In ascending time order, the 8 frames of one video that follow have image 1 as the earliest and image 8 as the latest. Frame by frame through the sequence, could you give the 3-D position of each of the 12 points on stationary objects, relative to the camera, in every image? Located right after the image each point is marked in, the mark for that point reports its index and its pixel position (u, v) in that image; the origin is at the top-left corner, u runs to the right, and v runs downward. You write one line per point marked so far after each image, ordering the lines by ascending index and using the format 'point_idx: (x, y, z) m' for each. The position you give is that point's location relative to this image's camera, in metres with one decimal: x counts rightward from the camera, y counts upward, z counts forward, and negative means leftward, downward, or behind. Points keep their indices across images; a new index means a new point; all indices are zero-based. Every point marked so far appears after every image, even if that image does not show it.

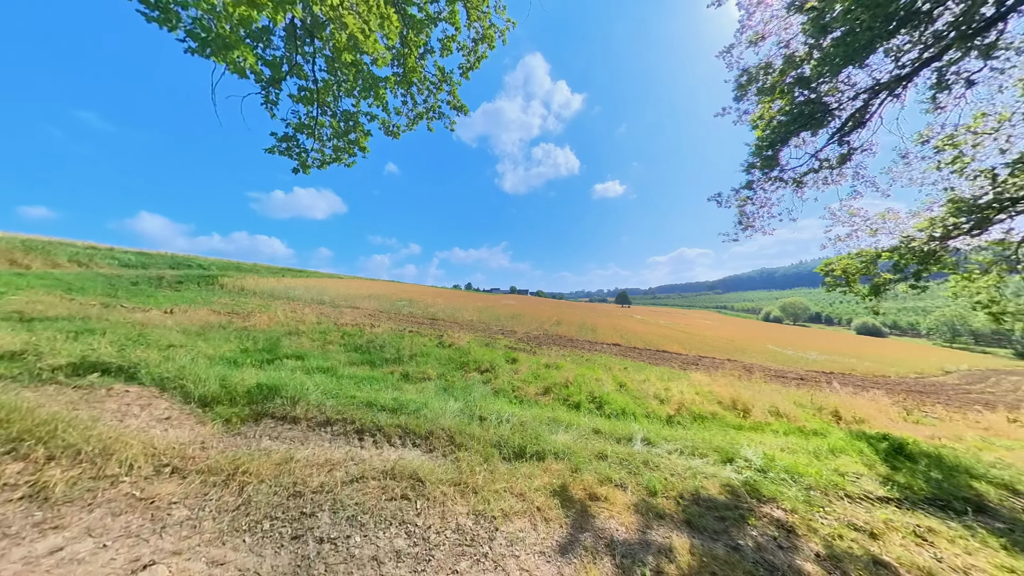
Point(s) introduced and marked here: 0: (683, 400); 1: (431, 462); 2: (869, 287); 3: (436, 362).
0: (+4.2, -2.8, +7.2) m
1: (-1.1, -2.4, +4.0) m
2: (+11.9, +0.1, +9.7) m
3: (-2.0, -2.0, +7.6) m
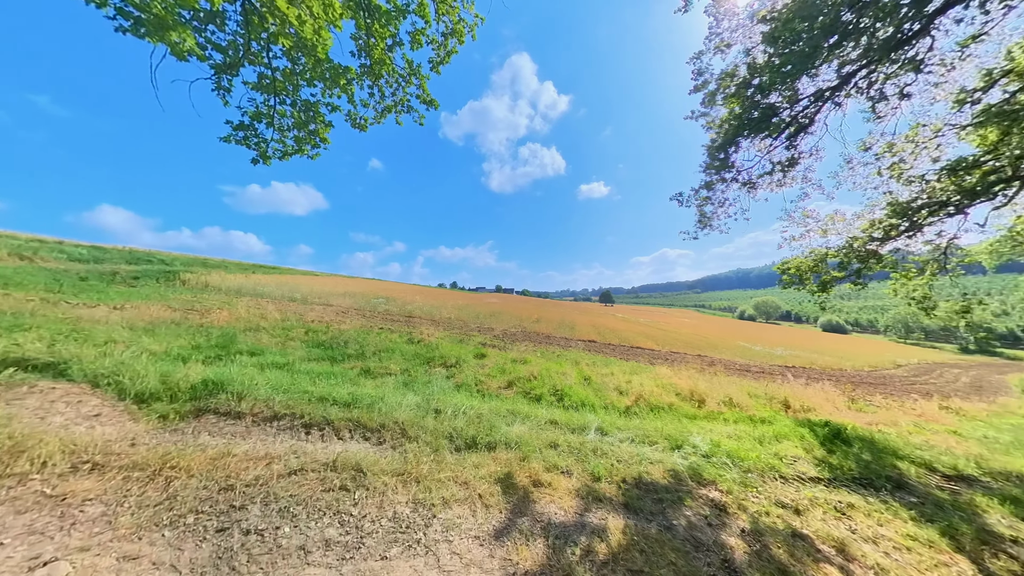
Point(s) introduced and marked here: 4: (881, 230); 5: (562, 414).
0: (+3.3, -2.7, +7.4) m
1: (-1.9, -2.3, +4.0) m
2: (+10.9, +0.2, +10.3) m
3: (-2.9, -1.8, +7.6) m
4: (+11.7, +1.8, +9.1) m
5: (+1.0, -2.6, +5.9) m
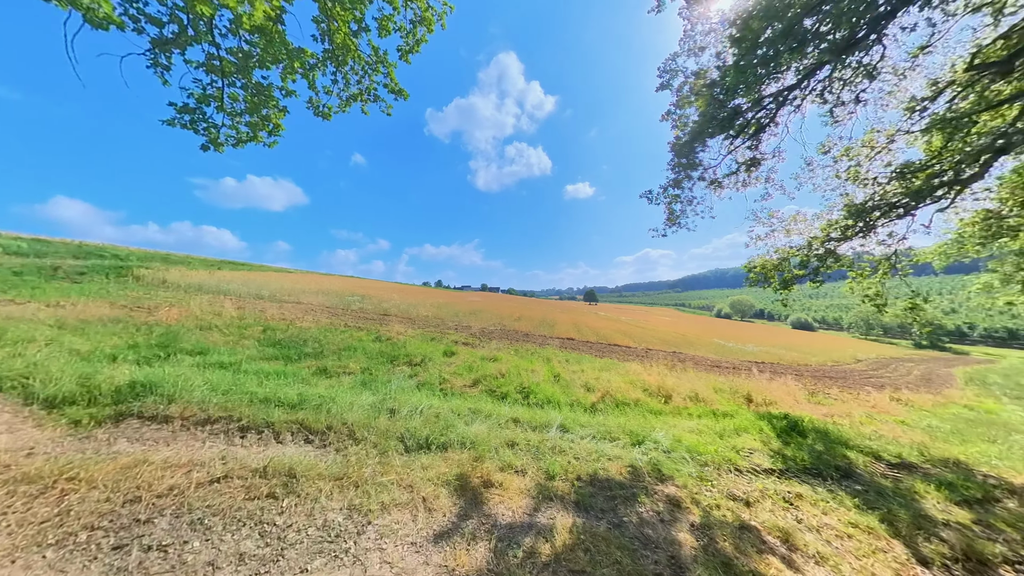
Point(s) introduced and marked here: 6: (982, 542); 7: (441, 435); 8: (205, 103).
0: (+2.5, -2.6, +7.4) m
1: (-2.5, -2.2, +3.7) m
2: (+9.9, +0.3, +10.6) m
3: (-3.8, -1.7, +7.3) m
4: (+10.8, +1.9, +9.5) m
5: (+0.2, -2.5, +5.8) m
6: (+6.7, -3.7, +4.1) m
7: (-1.1, -2.3, +4.6) m
8: (-7.0, +4.3, +6.6) m
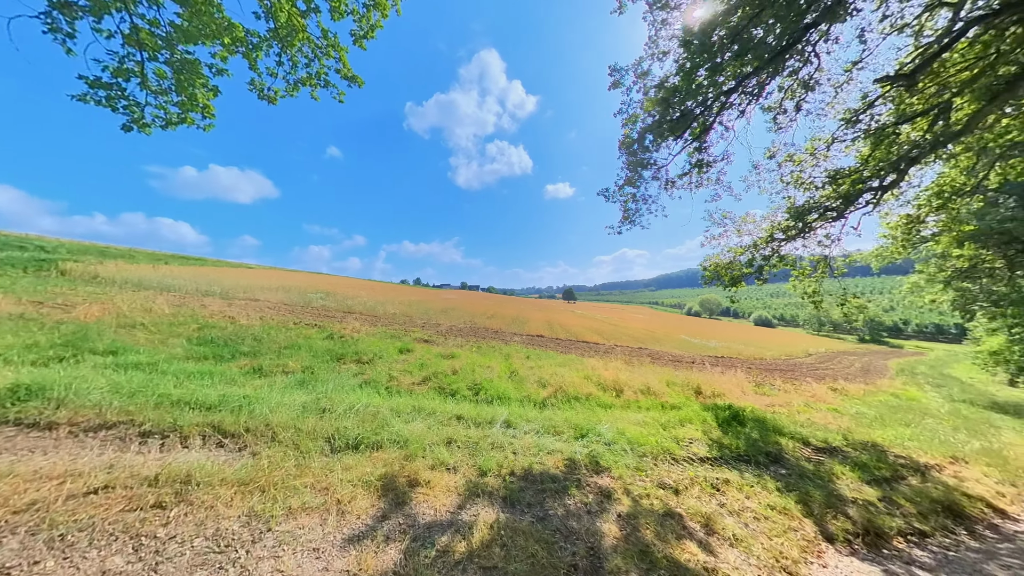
0: (+1.3, -2.5, +7.5) m
1: (-3.4, -2.1, +3.4) m
2: (+8.5, +0.4, +11.2) m
3: (-4.9, -1.6, +6.9) m
4: (+9.5, +2.0, +10.1) m
5: (-0.8, -2.4, +5.7) m
6: (+5.8, -3.6, +4.5) m
7: (-2.1, -2.2, +4.4) m
8: (-8.1, +4.4, +6.0) m
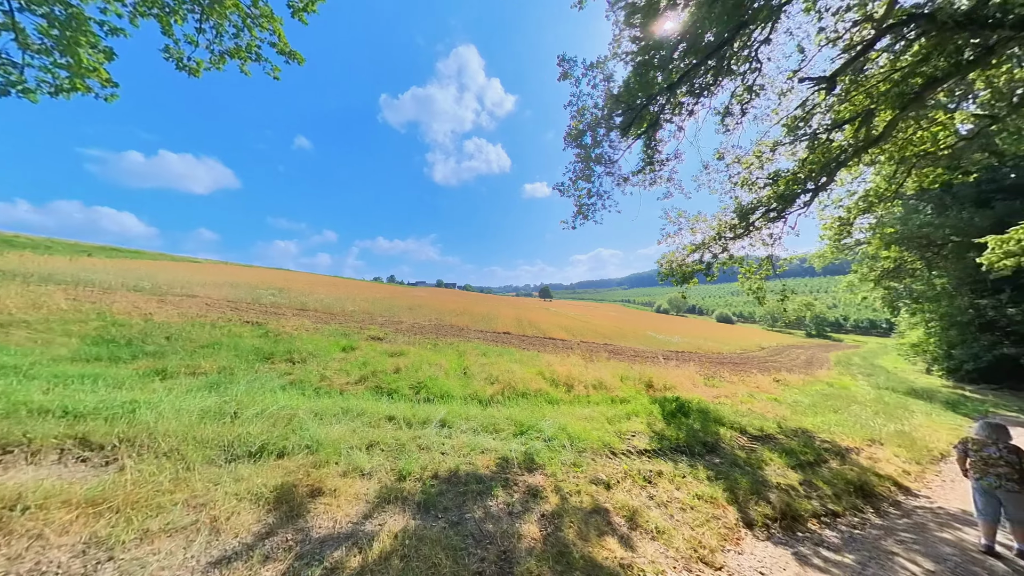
0: (0.0, -2.3, +7.3) m
1: (-4.4, -2.0, +2.9) m
2: (+6.9, +0.5, +11.6) m
3: (-6.1, -1.4, +6.2) m
4: (+8.0, +2.1, +10.5) m
5: (-2.0, -2.3, +5.4) m
6: (+4.7, -3.5, +4.7) m
7: (-3.1, -2.1, +4.0) m
8: (-9.2, +4.6, +5.1) m
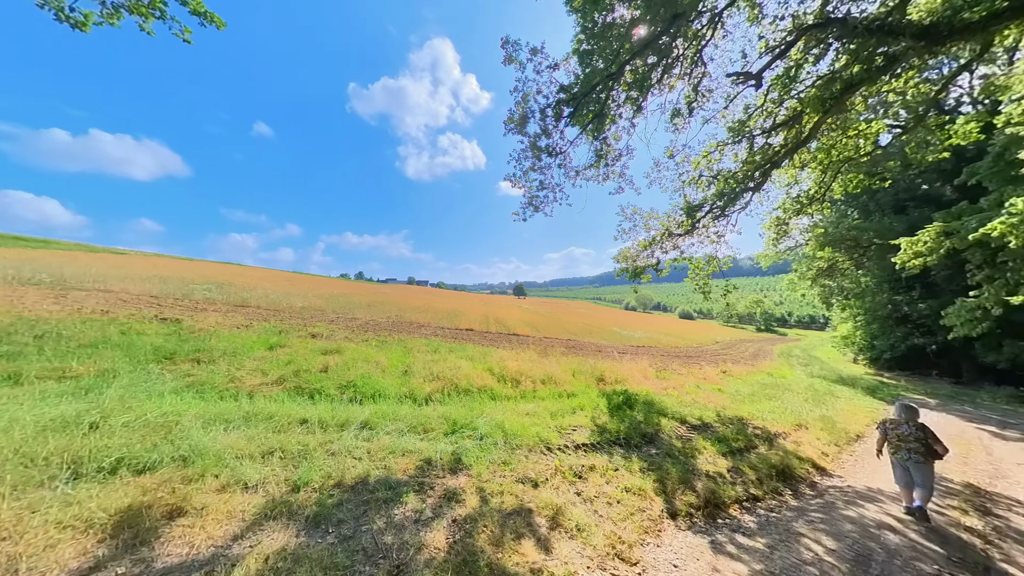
0: (-1.3, -2.1, +7.0) m
1: (-5.4, -1.8, +2.2) m
2: (+5.2, +0.7, +11.8) m
3: (-7.4, -1.2, +5.4) m
4: (+6.3, +2.3, +10.9) m
5: (-3.2, -2.1, +4.9) m
6: (+3.5, -3.3, +4.8) m
7: (-4.2, -1.9, +3.4) m
8: (-10.4, +4.8, +3.9) m
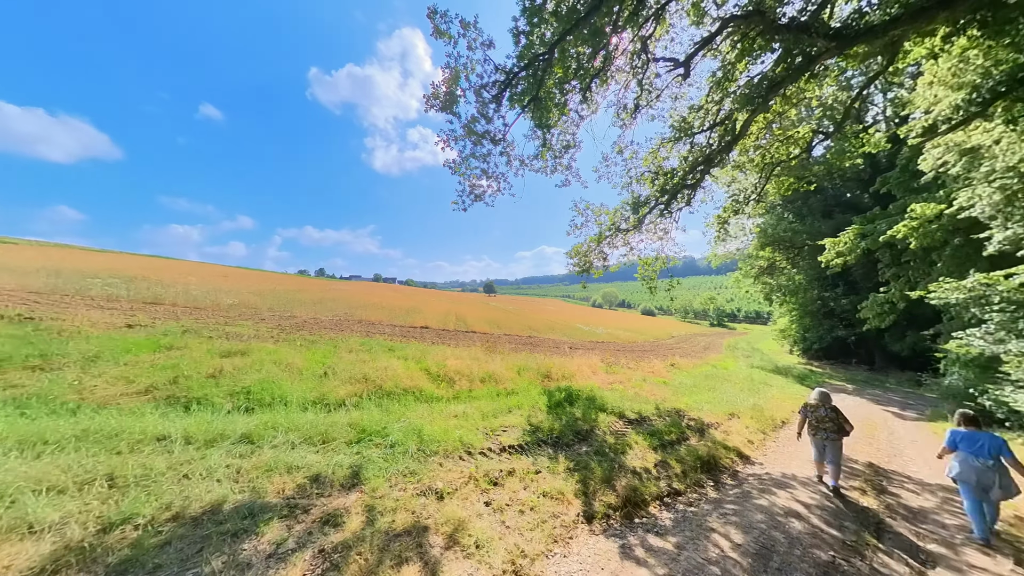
0: (-2.9, -2.0, +6.4) m
1: (-6.4, -1.7, +1.3) m
2: (+3.2, +0.9, +11.8) m
3: (-8.7, -1.1, +4.2) m
4: (+4.4, +2.5, +10.9) m
5: (-4.5, -1.9, +4.1) m
6: (+2.2, -3.2, +4.7) m
7: (-5.4, -1.8, +2.5) m
8: (-11.5, +4.9, +2.4) m
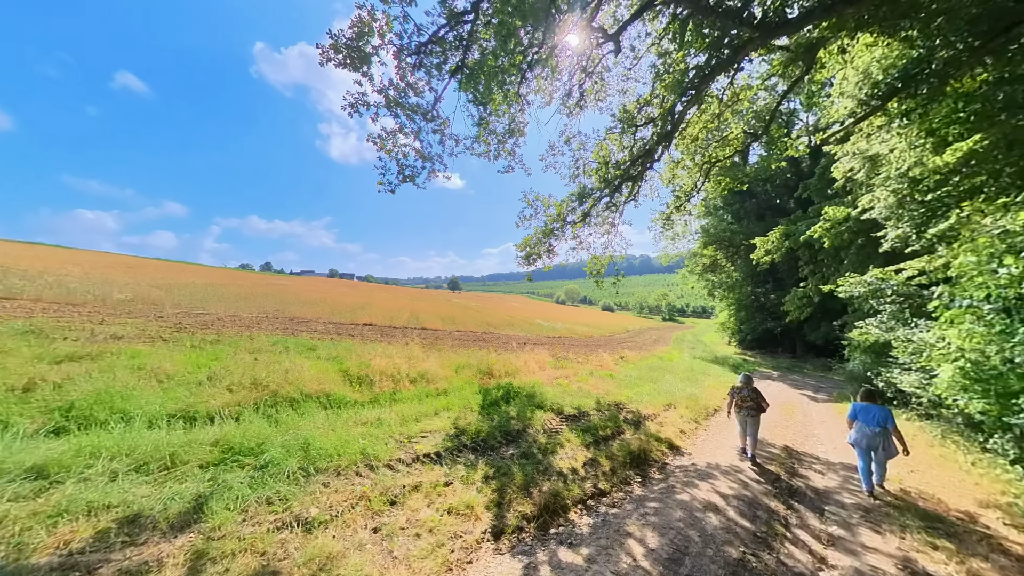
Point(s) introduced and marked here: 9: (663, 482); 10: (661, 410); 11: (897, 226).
0: (-4.3, -1.8, +5.4) m
1: (-7.3, -1.5, -0.1) m
2: (+1.0, +1.2, +11.5) m
3: (-9.9, -0.9, +2.6) m
4: (+2.3, +2.7, +10.8) m
5: (-5.7, -1.7, +3.0) m
6: (+0.9, -3.0, +4.3) m
7: (-6.4, -1.6, +1.3) m
8: (-12.4, +5.1, +0.4) m
9: (+2.5, -3.3, +4.9) m
10: (+4.2, -3.4, +8.2) m
11: (+10.3, +1.7, +7.7) m
